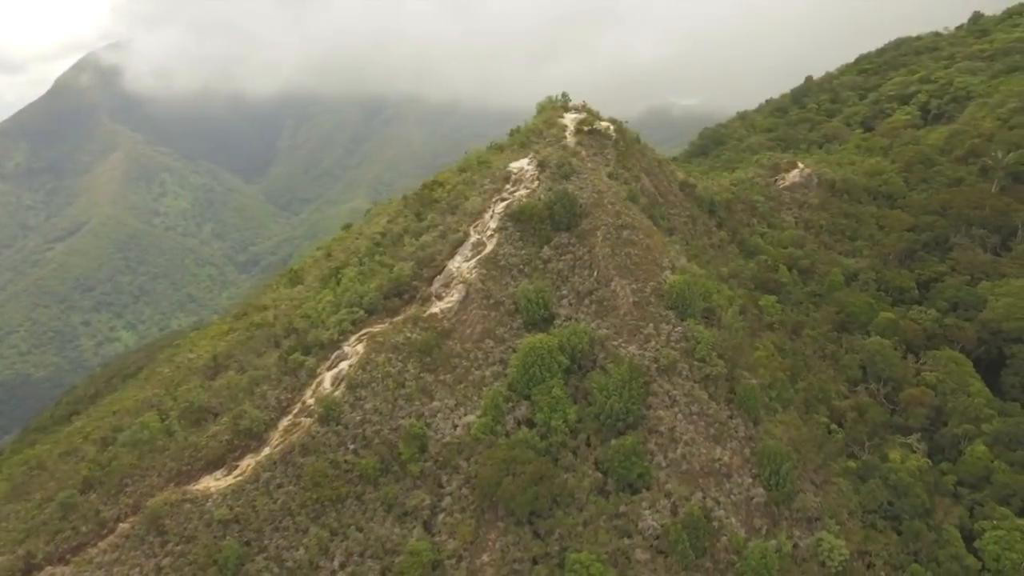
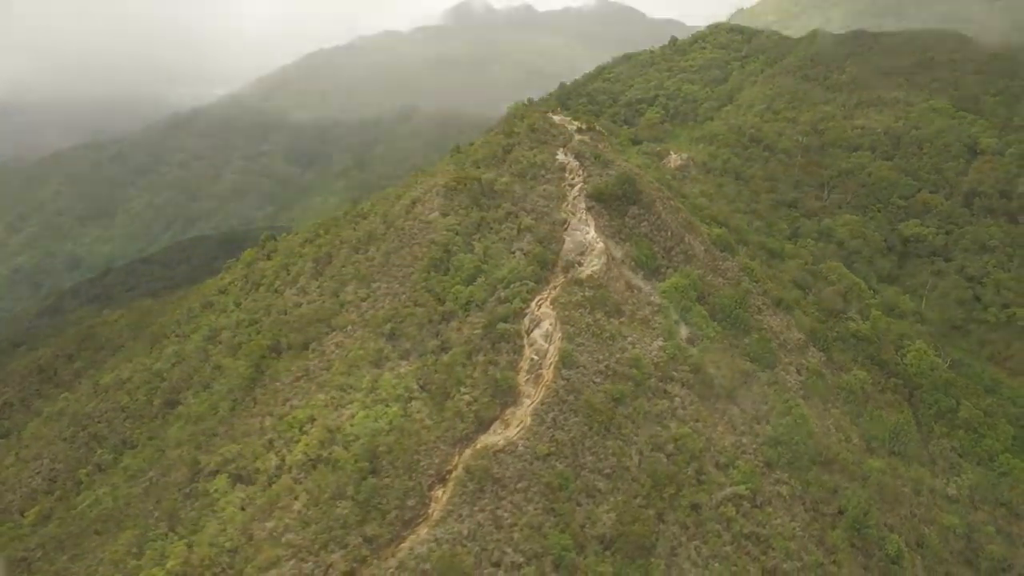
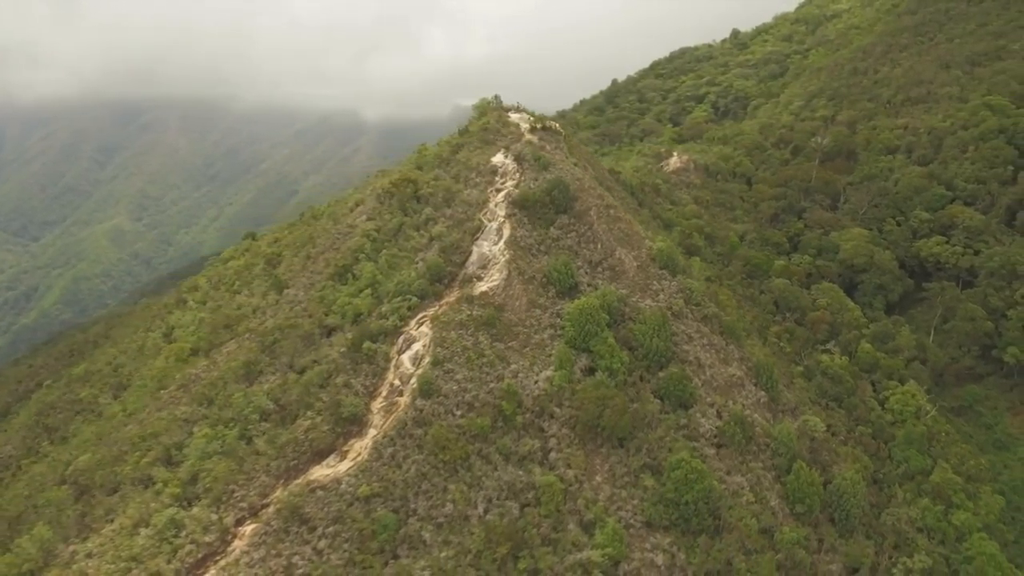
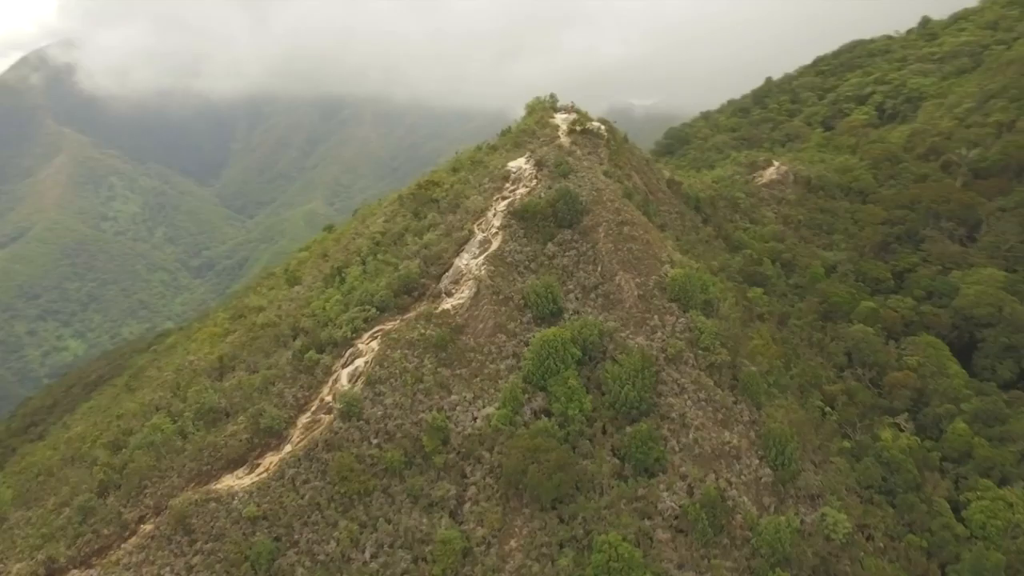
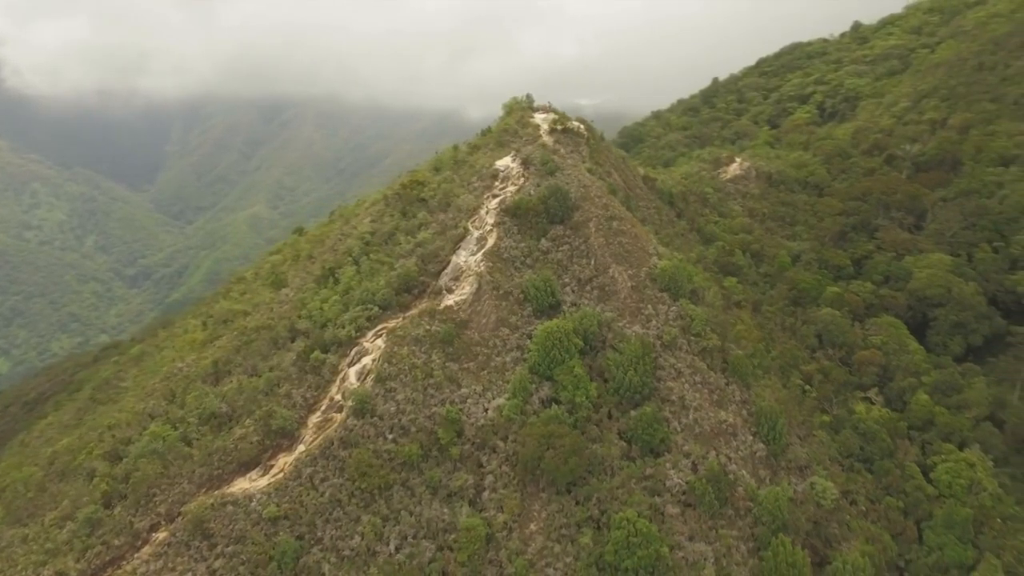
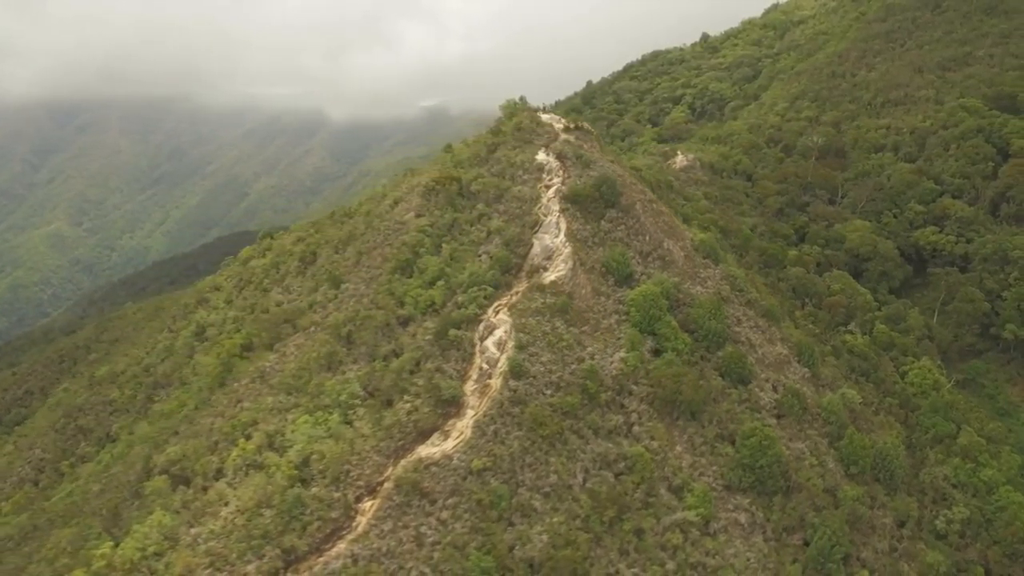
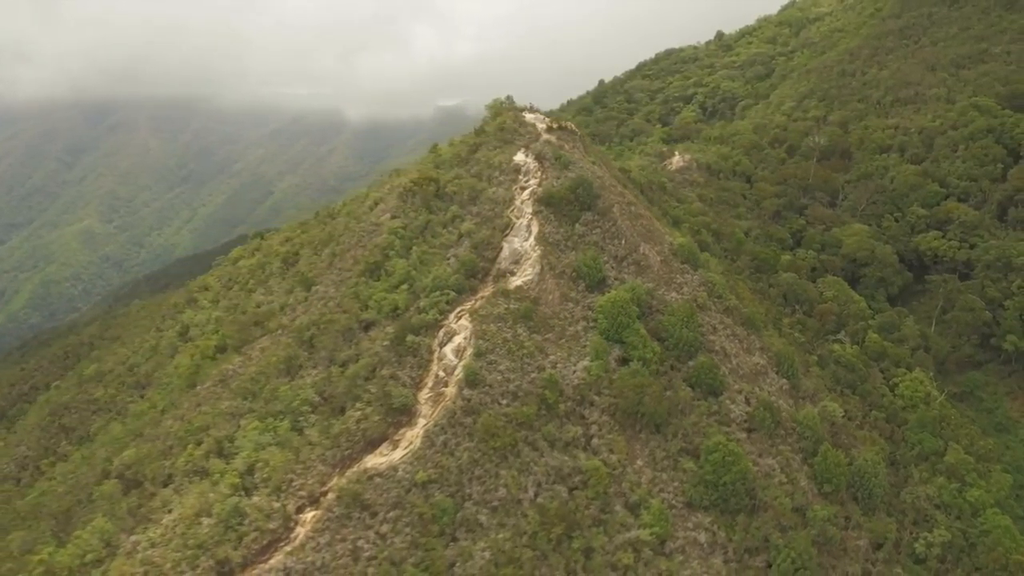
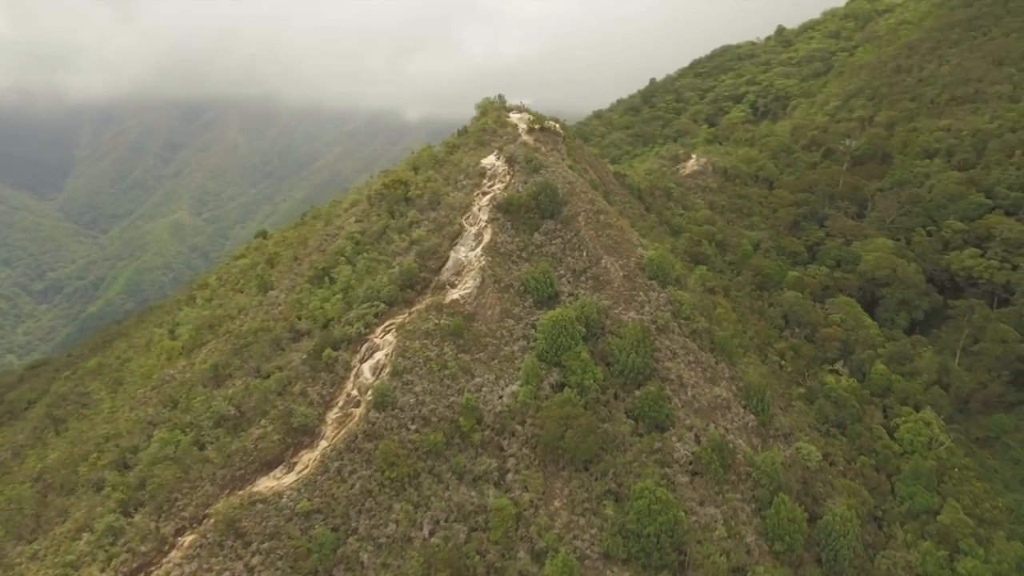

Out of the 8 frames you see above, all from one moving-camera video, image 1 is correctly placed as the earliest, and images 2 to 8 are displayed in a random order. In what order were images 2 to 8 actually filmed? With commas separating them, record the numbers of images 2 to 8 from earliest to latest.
4, 5, 8, 3, 7, 6, 2
